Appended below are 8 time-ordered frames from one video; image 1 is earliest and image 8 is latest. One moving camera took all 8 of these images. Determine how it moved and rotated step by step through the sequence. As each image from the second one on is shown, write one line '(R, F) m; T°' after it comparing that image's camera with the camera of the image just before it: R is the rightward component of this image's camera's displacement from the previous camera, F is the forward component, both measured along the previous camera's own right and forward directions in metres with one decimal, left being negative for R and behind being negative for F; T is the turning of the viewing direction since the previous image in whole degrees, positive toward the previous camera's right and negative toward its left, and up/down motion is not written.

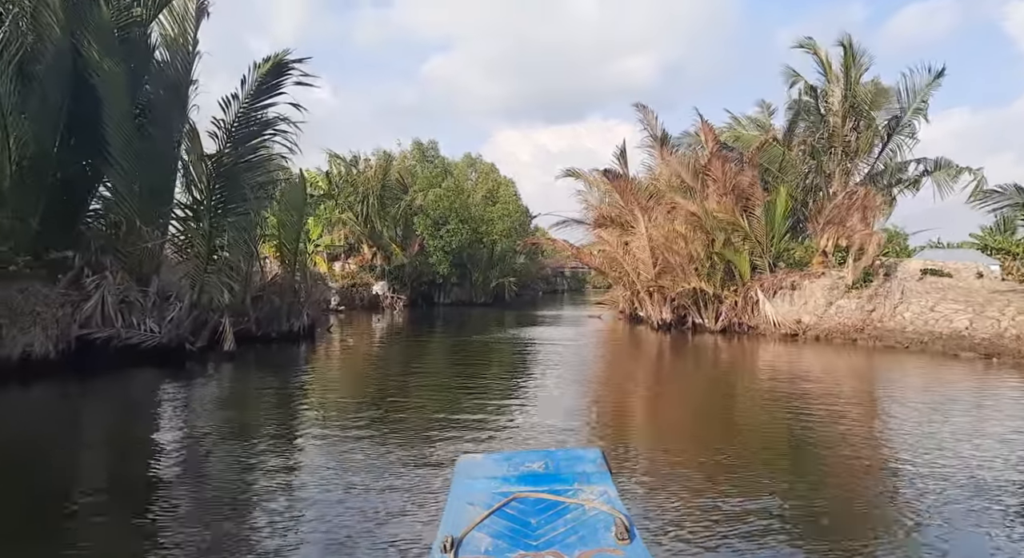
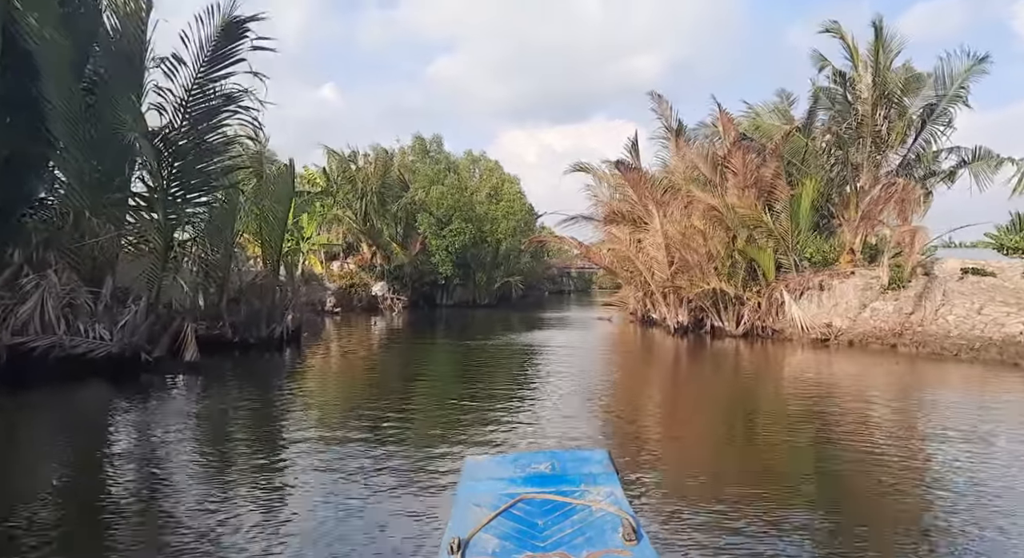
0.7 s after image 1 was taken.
(0.0, +1.4) m; 0°
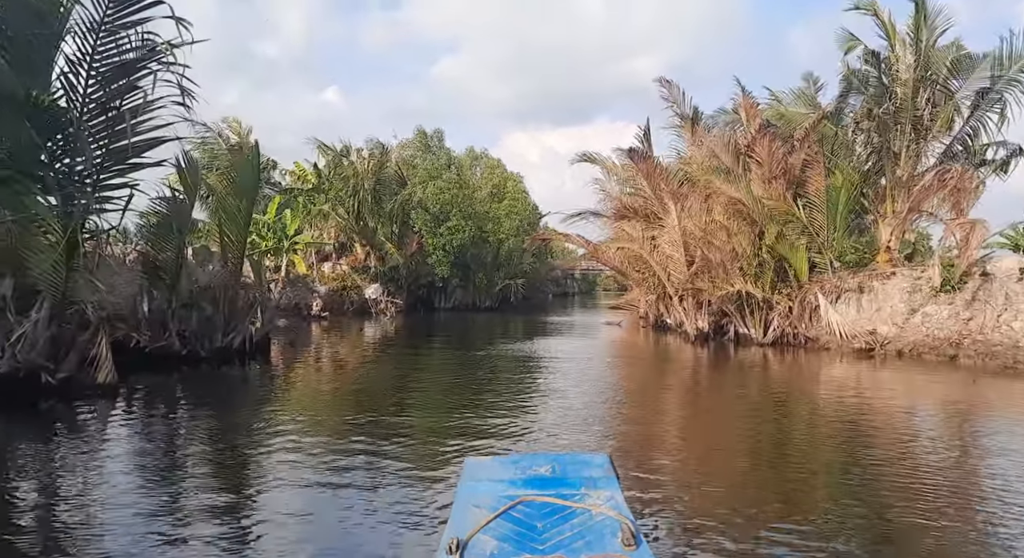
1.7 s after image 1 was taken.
(+0.1, +1.9) m; 0°
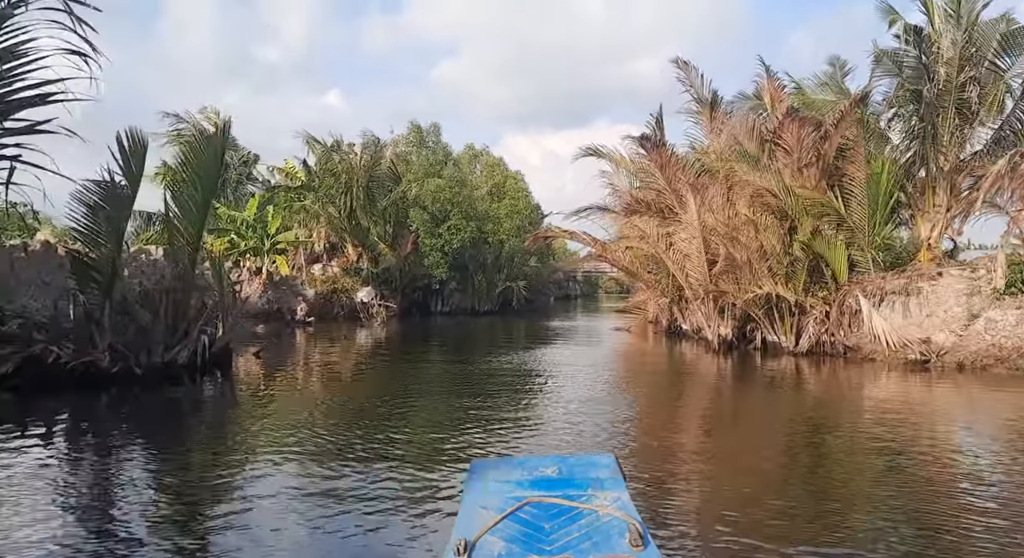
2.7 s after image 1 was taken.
(0.0, +1.7) m; 0°
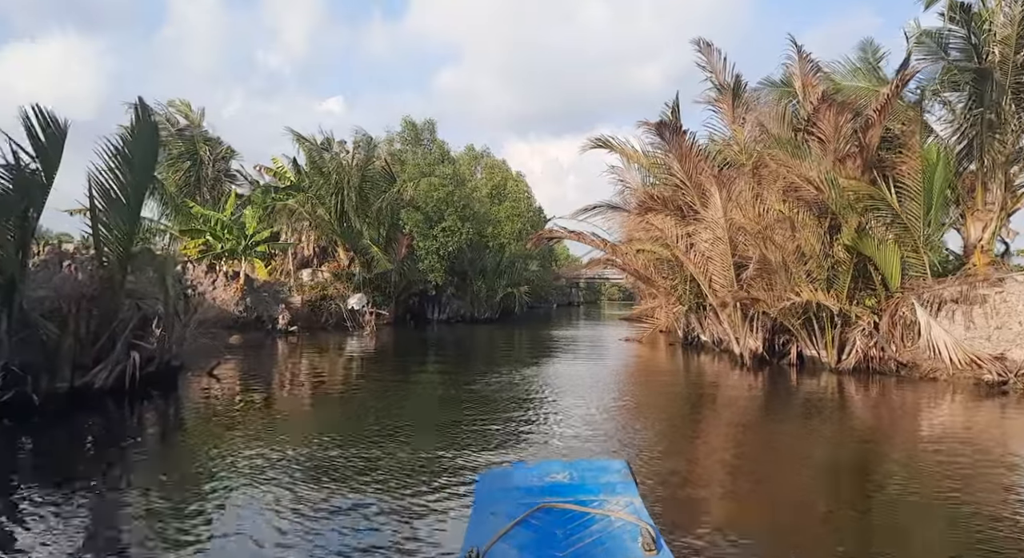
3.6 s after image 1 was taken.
(0.0, +1.8) m; 0°
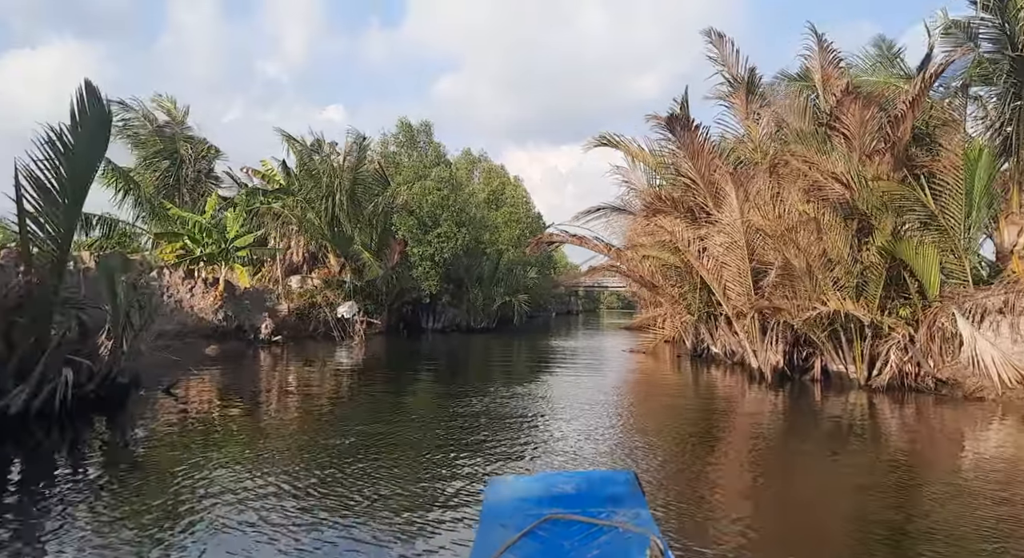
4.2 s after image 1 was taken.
(0.0, +1.1) m; 0°
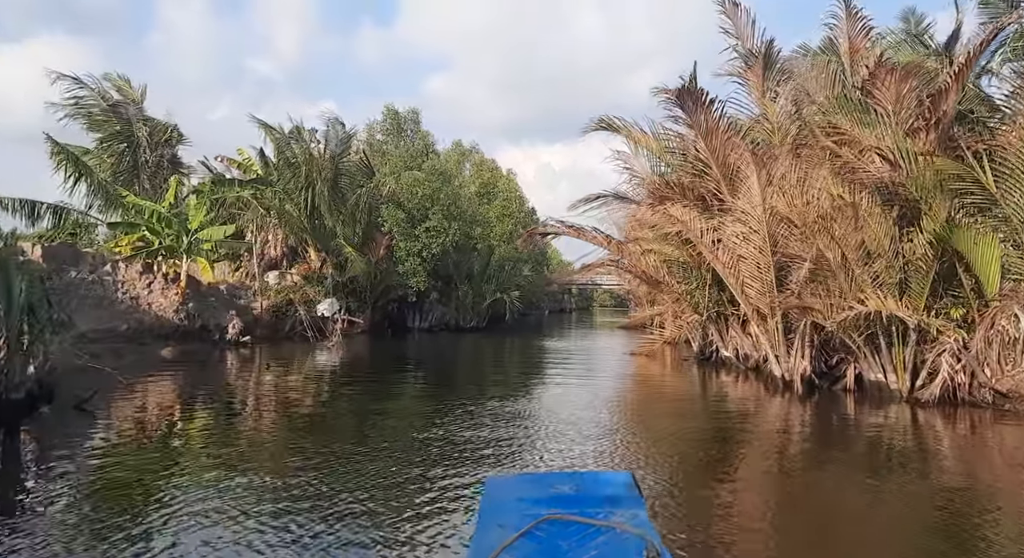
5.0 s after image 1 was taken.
(+0.1, +1.5) m; +1°
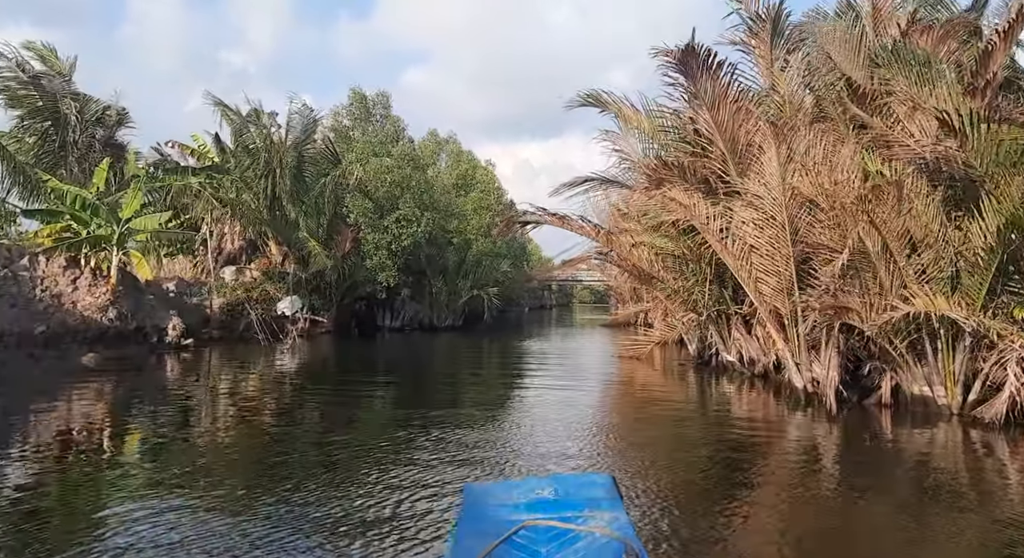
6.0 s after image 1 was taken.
(+0.1, +1.7) m; +2°
